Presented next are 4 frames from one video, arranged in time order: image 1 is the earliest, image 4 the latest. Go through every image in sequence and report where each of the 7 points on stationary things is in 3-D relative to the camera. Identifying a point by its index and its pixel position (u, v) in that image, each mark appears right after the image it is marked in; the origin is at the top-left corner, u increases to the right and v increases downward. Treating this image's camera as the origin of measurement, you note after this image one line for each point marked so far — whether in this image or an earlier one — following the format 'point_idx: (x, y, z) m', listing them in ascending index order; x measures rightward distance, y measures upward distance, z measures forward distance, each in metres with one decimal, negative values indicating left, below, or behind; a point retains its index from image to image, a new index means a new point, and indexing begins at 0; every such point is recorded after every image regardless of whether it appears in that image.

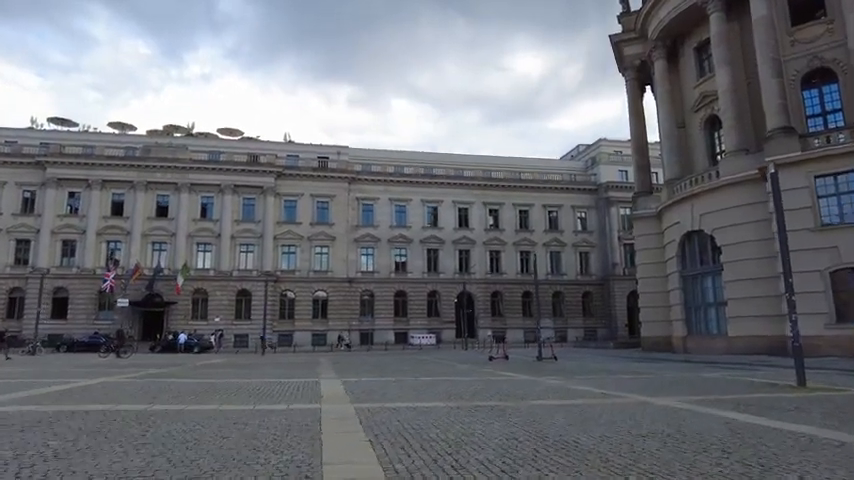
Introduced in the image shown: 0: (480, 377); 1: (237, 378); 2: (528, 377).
0: (+1.5, -3.8, +16.0) m
1: (-5.5, -4.0, +16.8) m
2: (+2.9, -3.8, +15.8) m
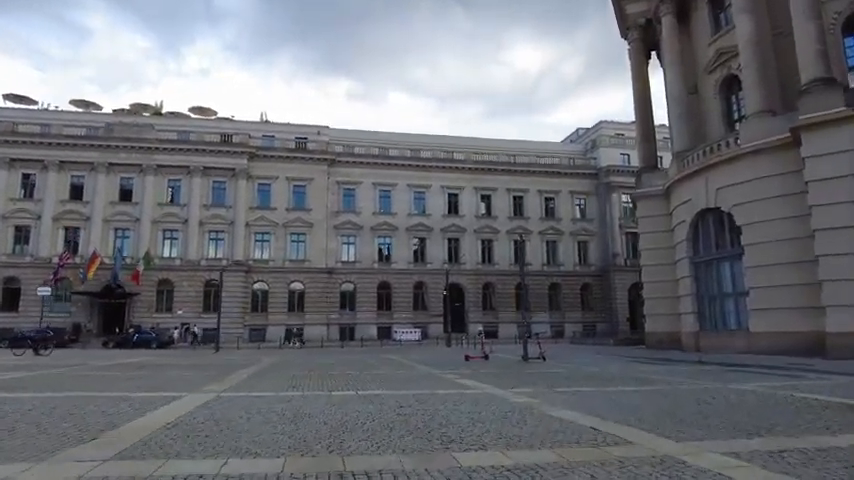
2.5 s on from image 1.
0: (+0.1, -3.0, +11.6) m
1: (-6.9, -3.1, +12.4) m
2: (+1.4, -3.0, +11.4) m
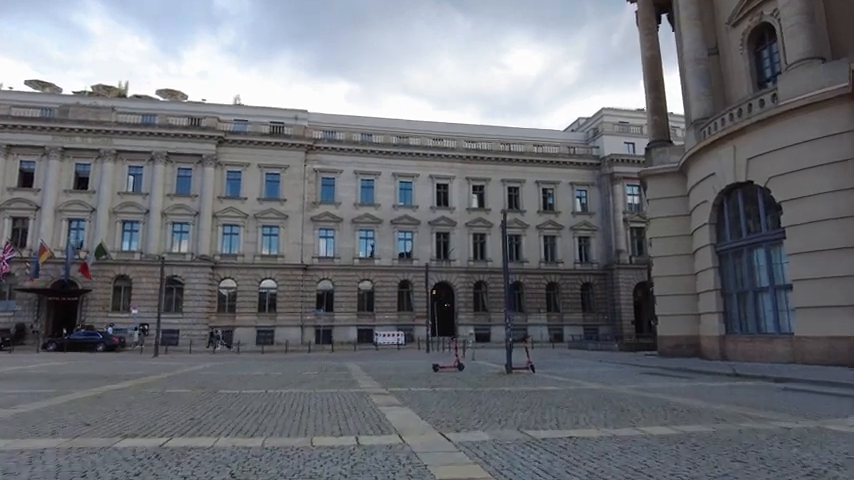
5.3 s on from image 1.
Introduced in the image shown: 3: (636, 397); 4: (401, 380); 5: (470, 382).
0: (-1.3, -2.2, +6.7) m
1: (-8.3, -2.4, +7.5) m
2: (0.0, -2.2, +6.5) m
3: (+4.0, -3.0, +11.1) m
4: (-0.7, -3.6, +14.8) m
5: (+1.0, -3.5, +14.2) m
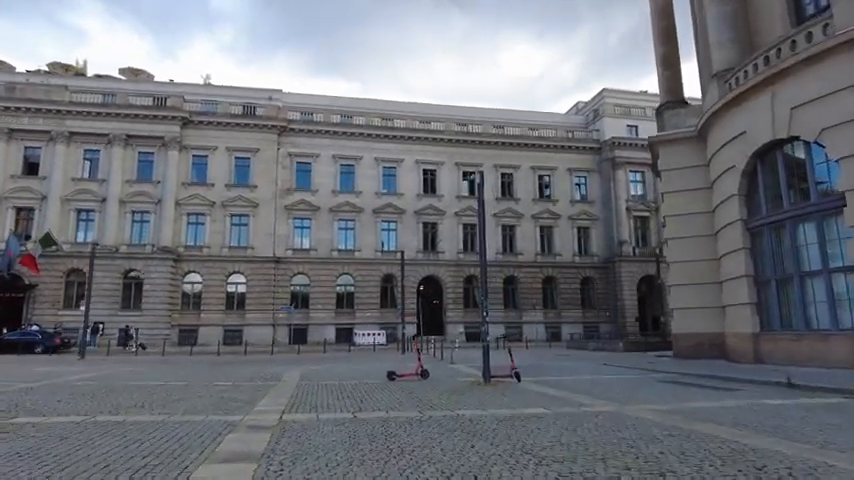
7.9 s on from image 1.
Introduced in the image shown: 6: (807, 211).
0: (-2.4, -1.5, +2.4) m
1: (-9.4, -1.6, +3.2) m
2: (-1.1, -1.4, +2.2) m
3: (+2.8, -2.2, +6.8) m
4: (-1.8, -2.8, +10.4) m
5: (-0.1, -2.7, +9.9) m
6: (+10.5, +0.8, +16.0) m
